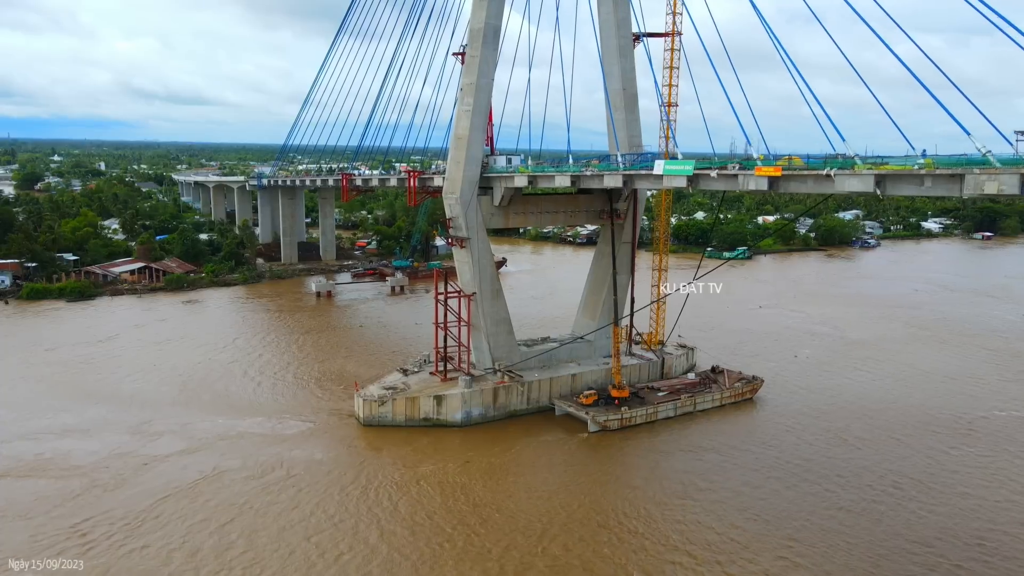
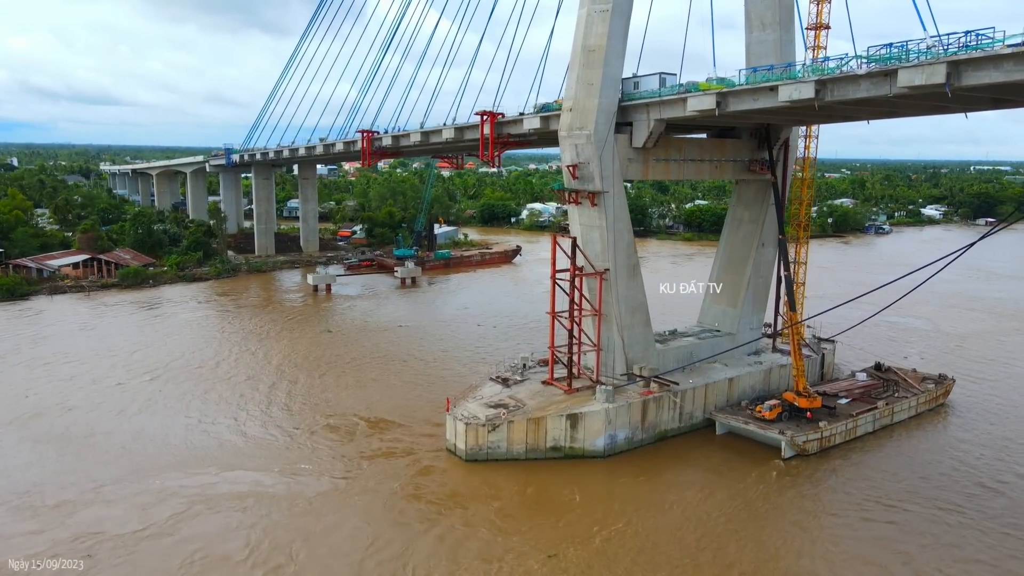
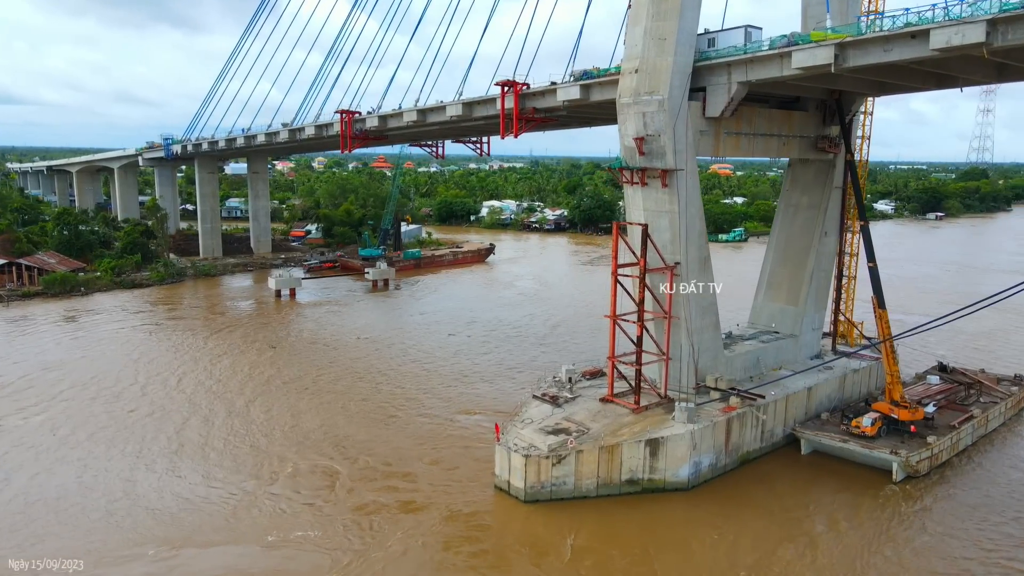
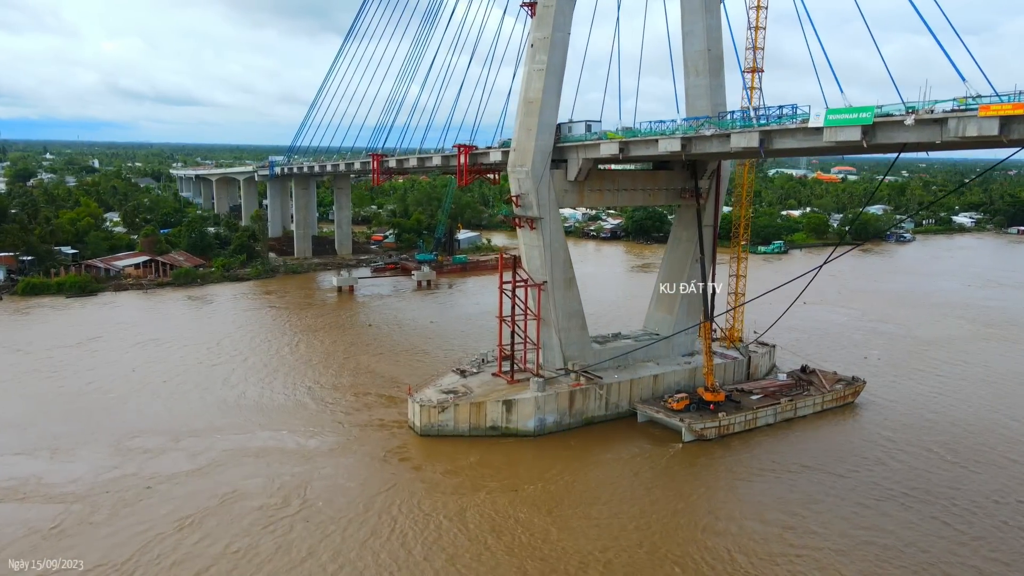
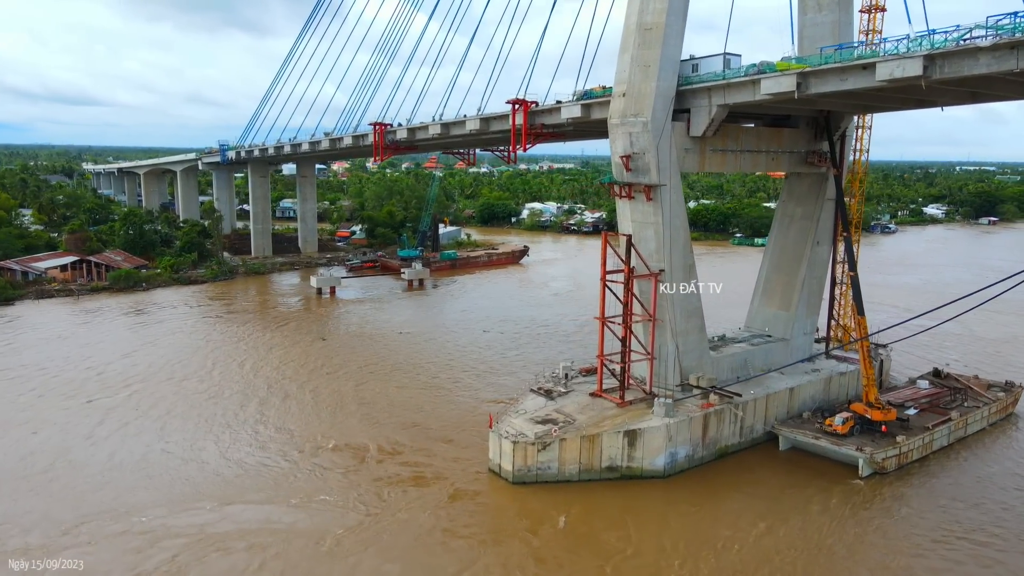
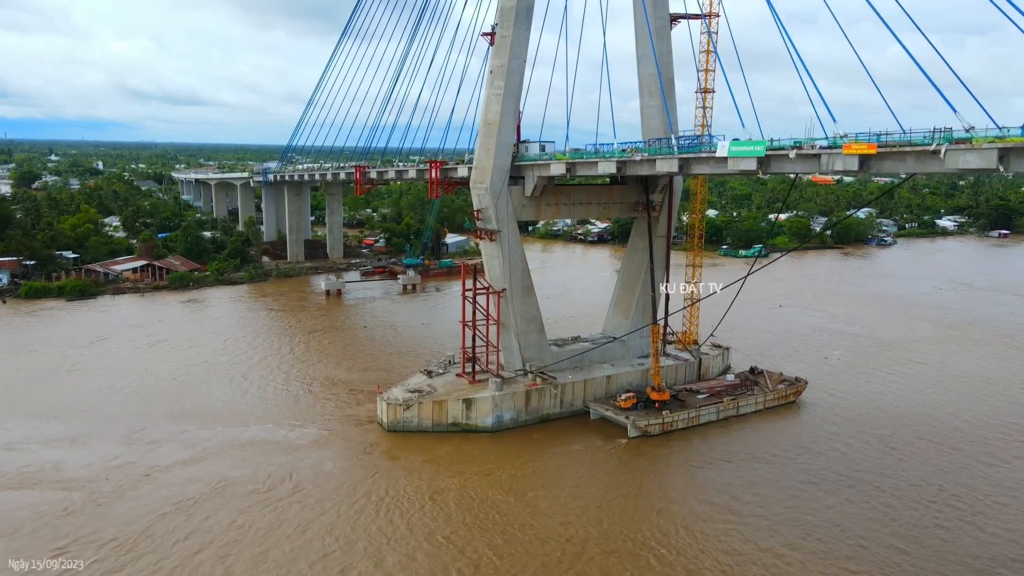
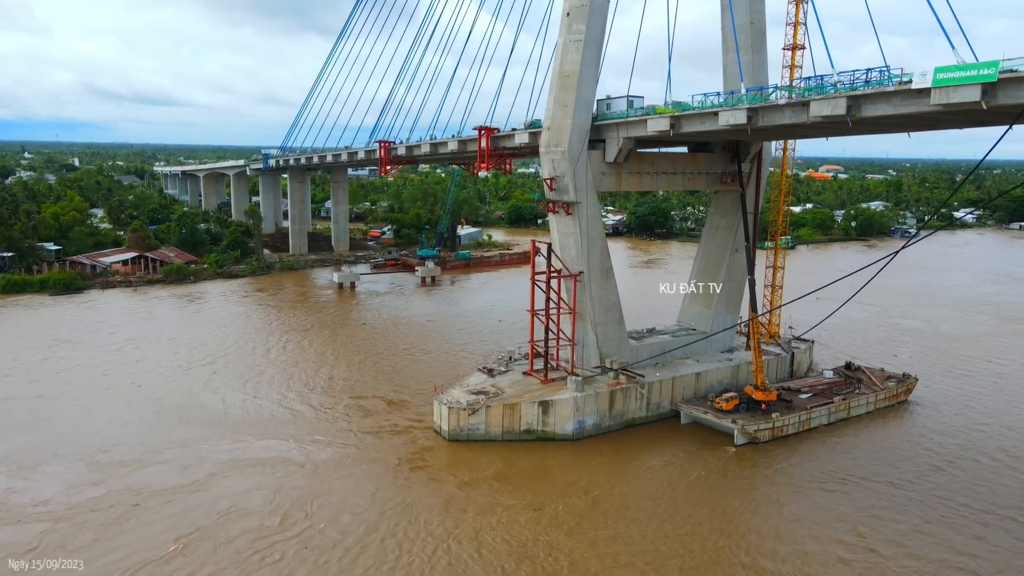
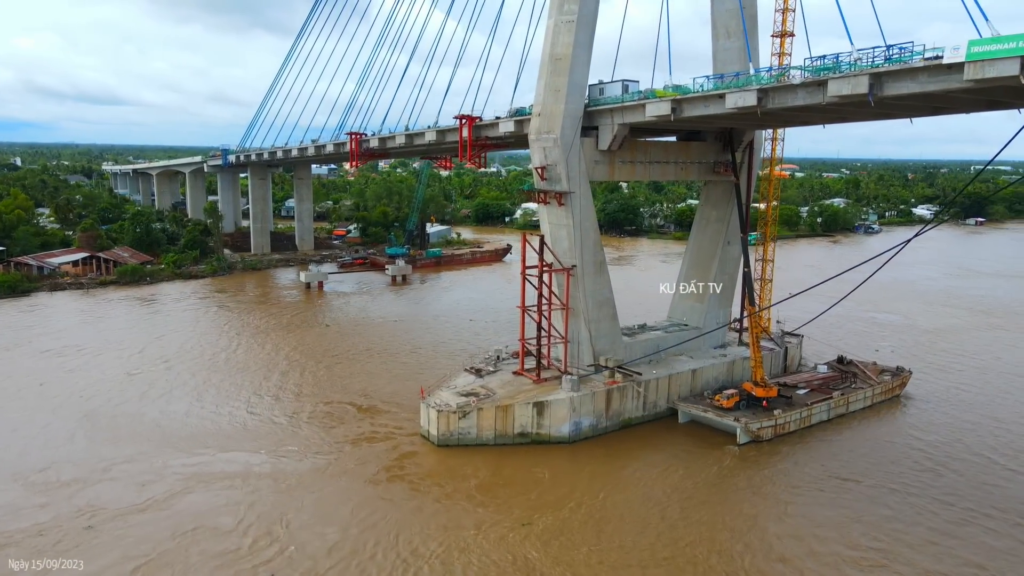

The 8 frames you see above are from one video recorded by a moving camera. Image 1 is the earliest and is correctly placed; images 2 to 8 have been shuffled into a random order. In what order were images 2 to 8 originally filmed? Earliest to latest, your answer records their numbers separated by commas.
6, 4, 7, 8, 2, 5, 3
